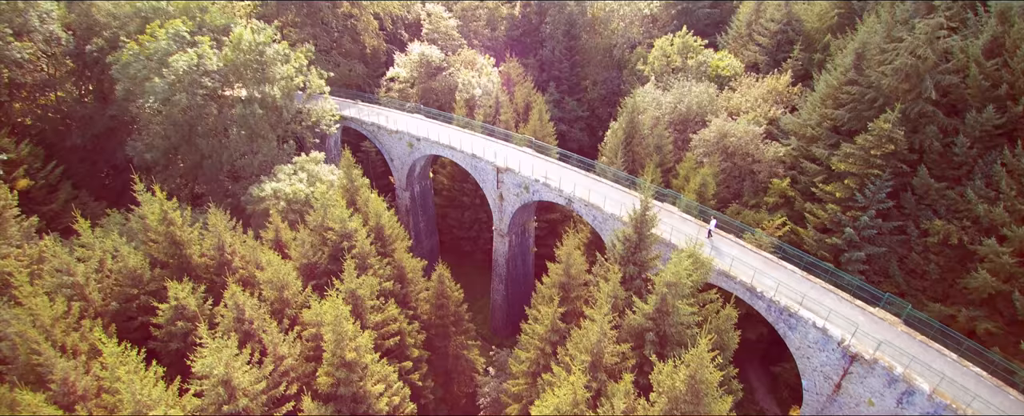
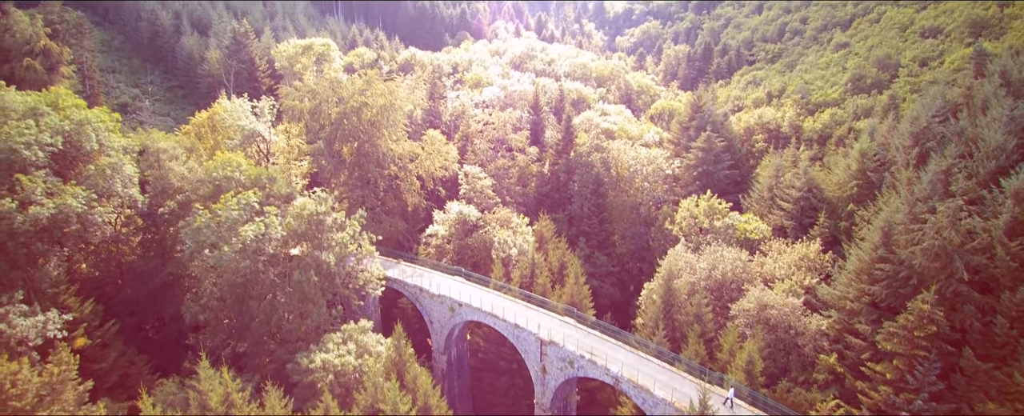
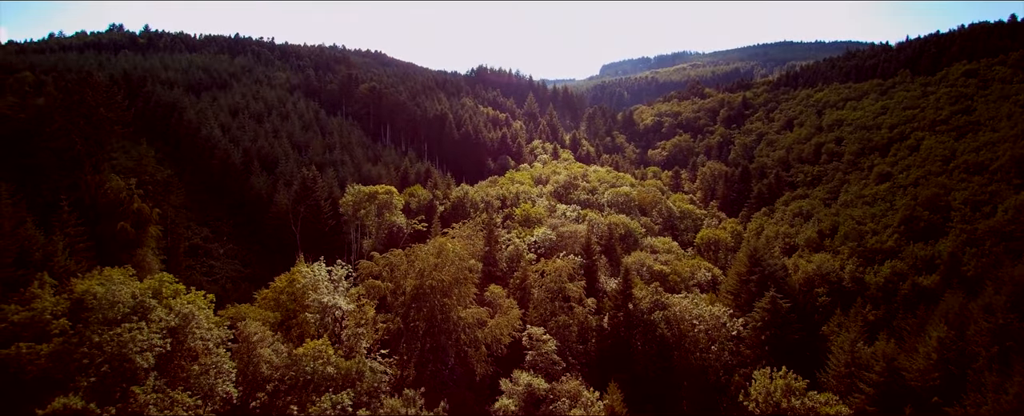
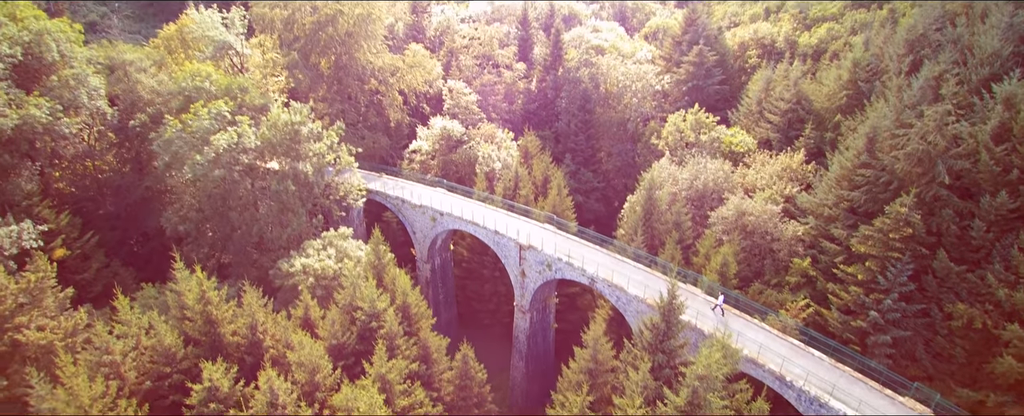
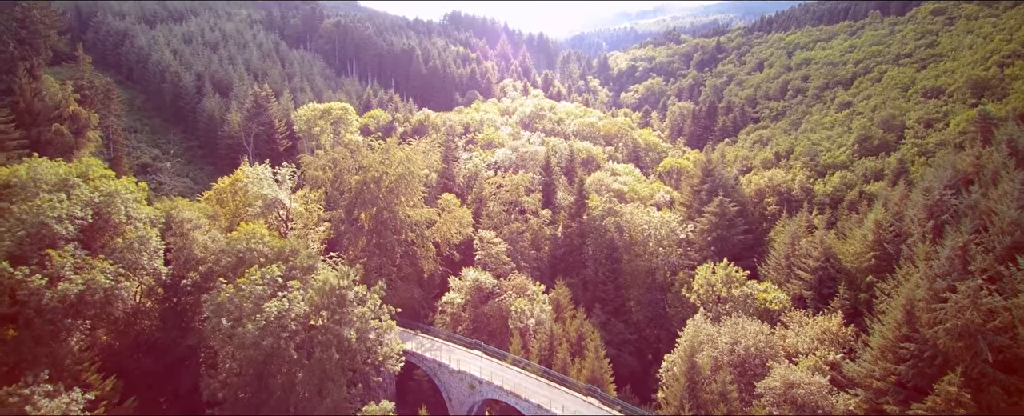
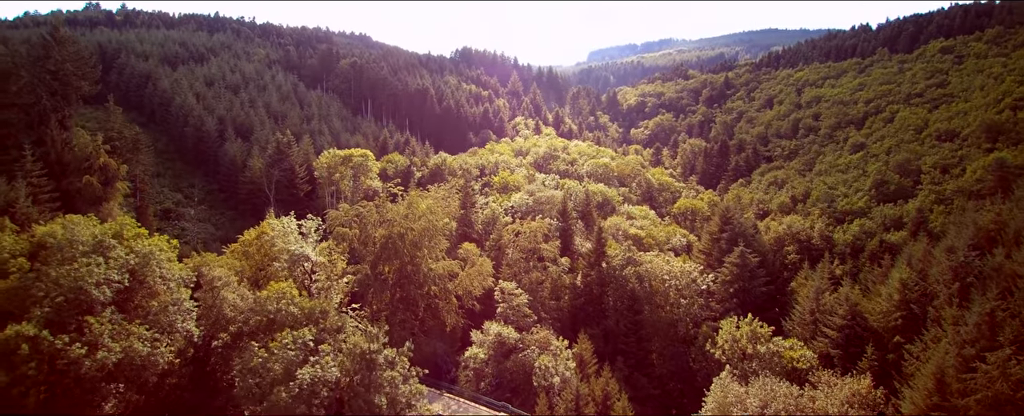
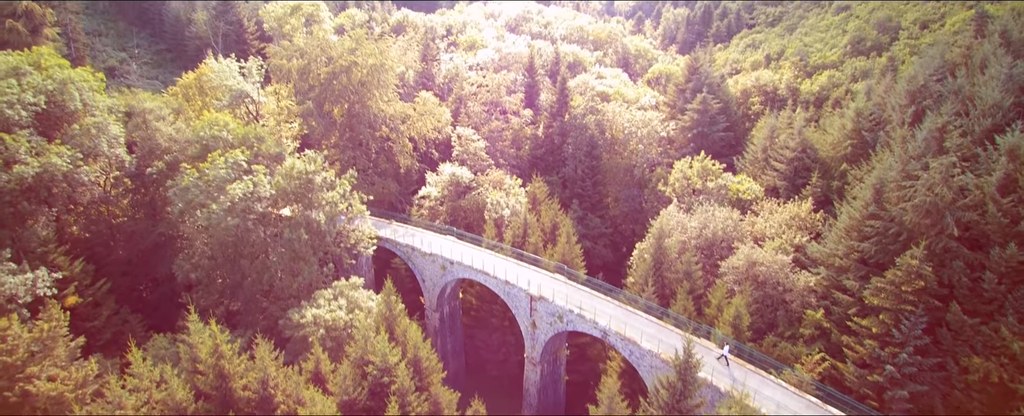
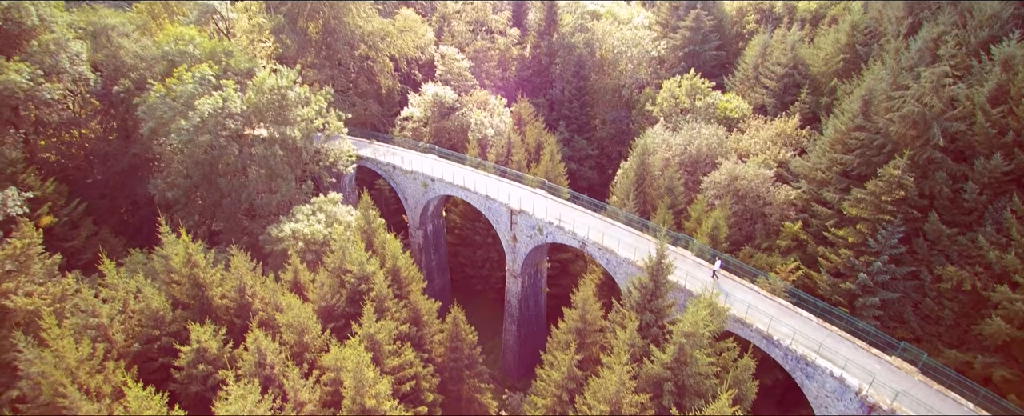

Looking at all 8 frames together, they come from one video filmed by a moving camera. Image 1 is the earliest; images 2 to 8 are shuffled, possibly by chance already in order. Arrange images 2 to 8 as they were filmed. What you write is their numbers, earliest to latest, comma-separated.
8, 4, 7, 2, 5, 6, 3
